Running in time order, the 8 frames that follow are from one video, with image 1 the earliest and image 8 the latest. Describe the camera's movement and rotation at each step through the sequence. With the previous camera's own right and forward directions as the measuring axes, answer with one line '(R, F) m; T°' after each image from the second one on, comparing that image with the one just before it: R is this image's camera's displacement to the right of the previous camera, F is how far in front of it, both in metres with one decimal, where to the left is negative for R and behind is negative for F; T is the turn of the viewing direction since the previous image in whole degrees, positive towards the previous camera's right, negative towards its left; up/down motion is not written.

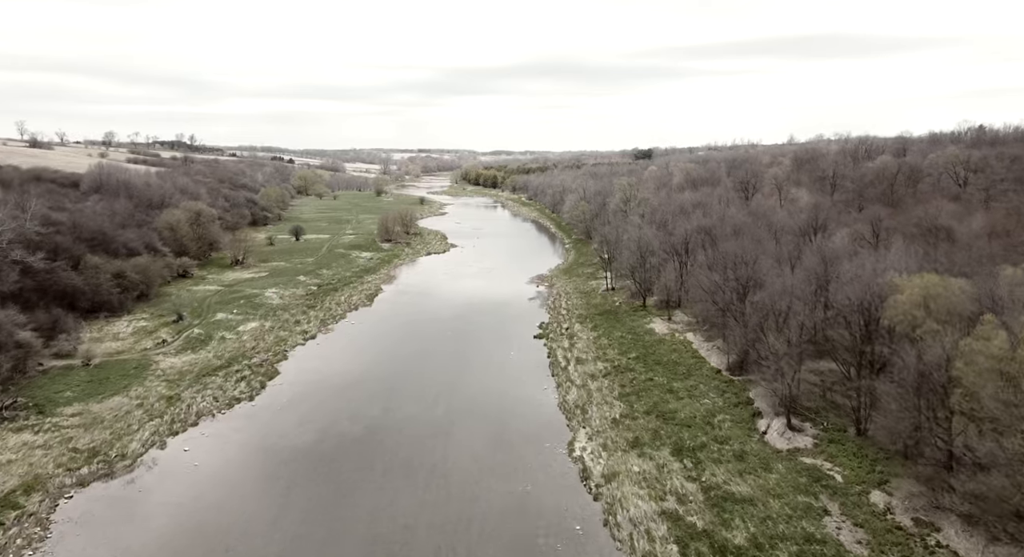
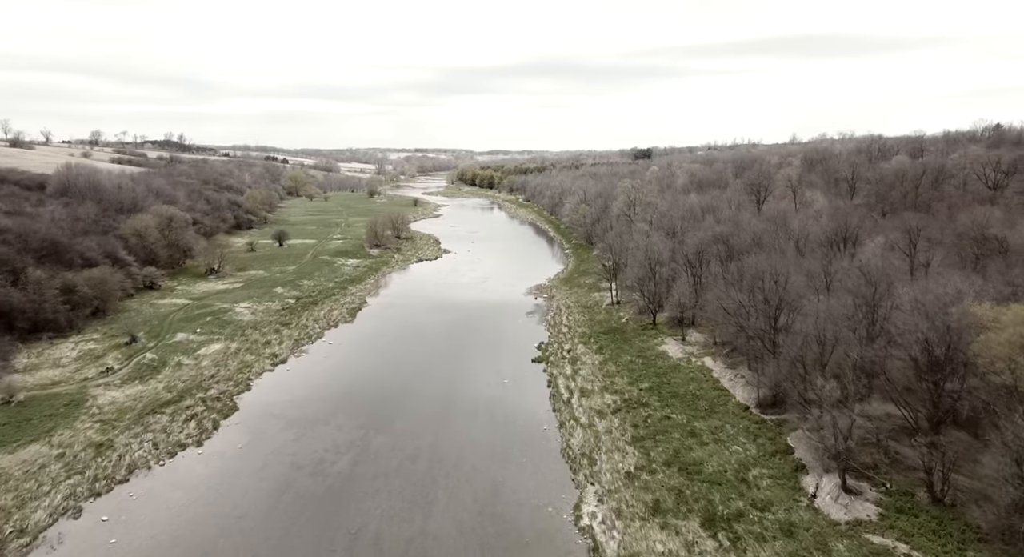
(+0.1, +4.6) m; 0°
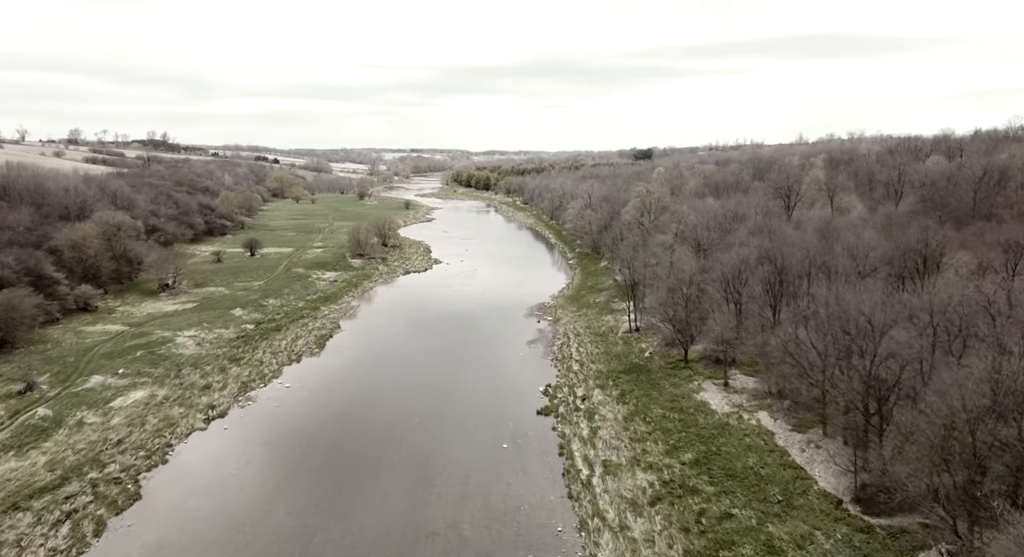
(-0.2, +7.8) m; 0°
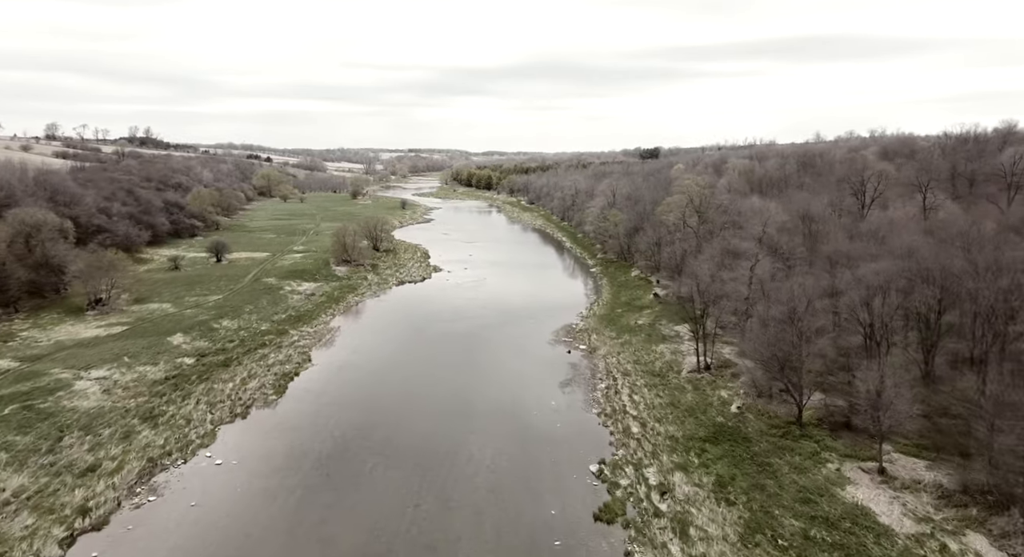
(-1.6, +10.7) m; 0°
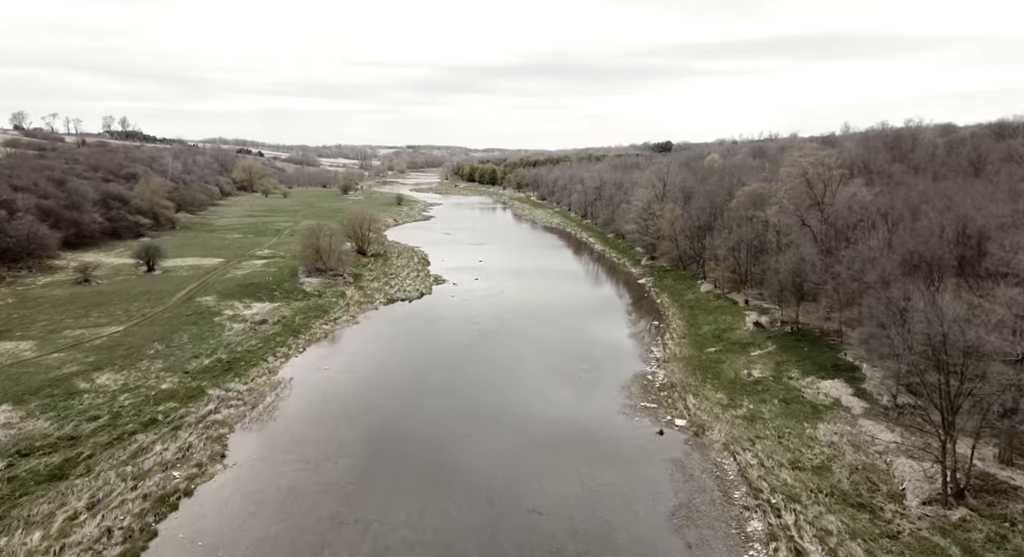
(-2.2, +14.8) m; 0°
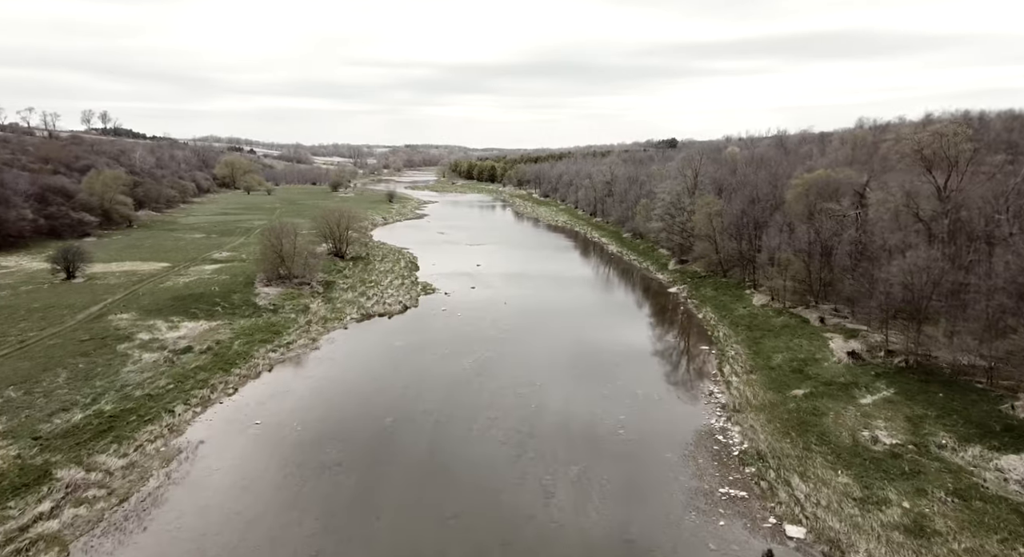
(-0.4, +8.8) m; 0°
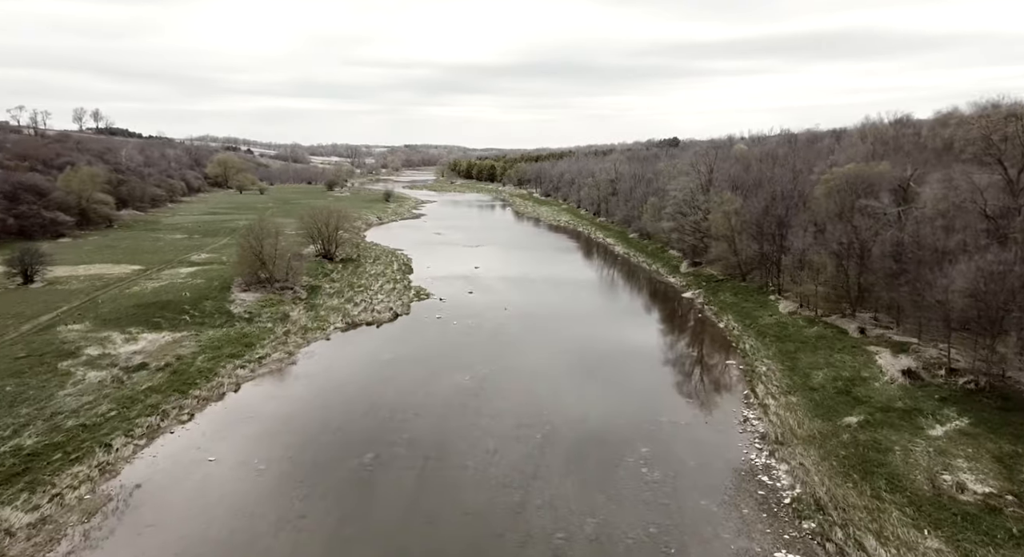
(-0.1, +3.4) m; 0°
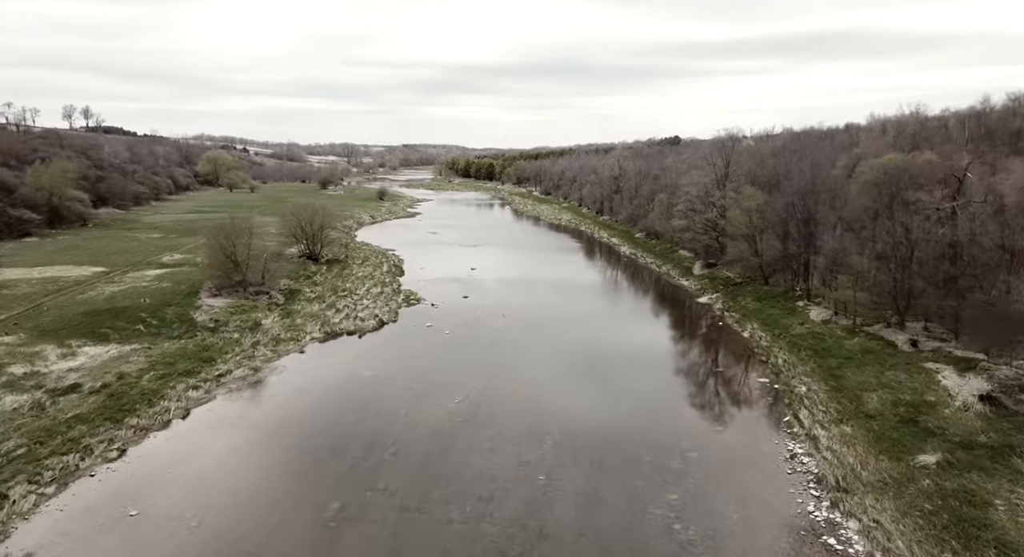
(0.0, +3.6) m; 0°
